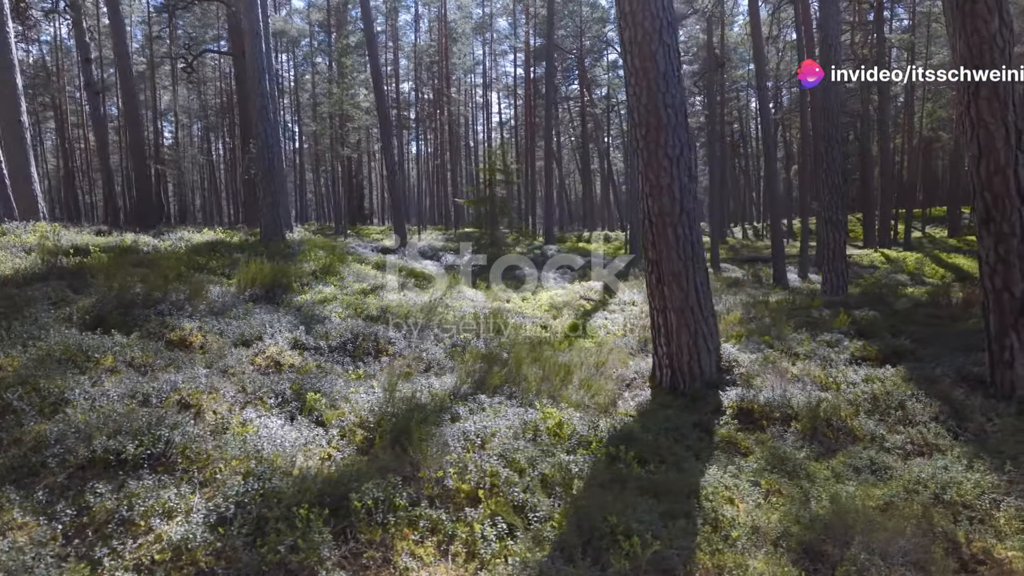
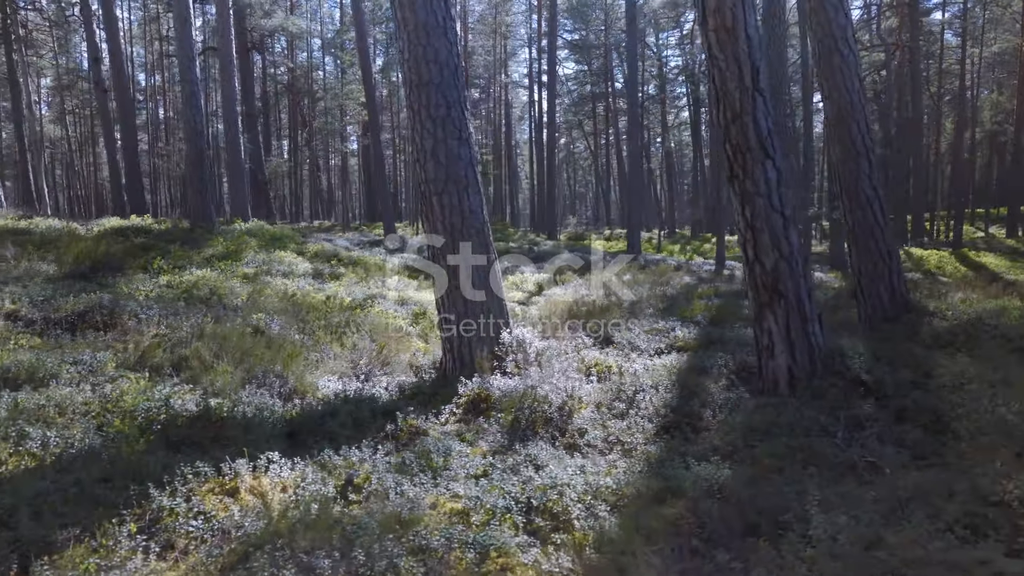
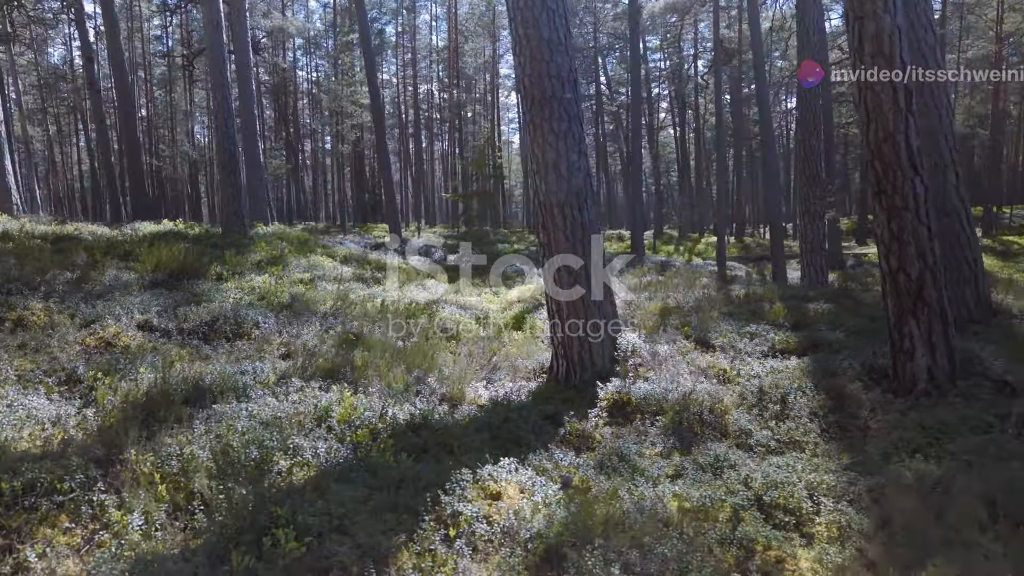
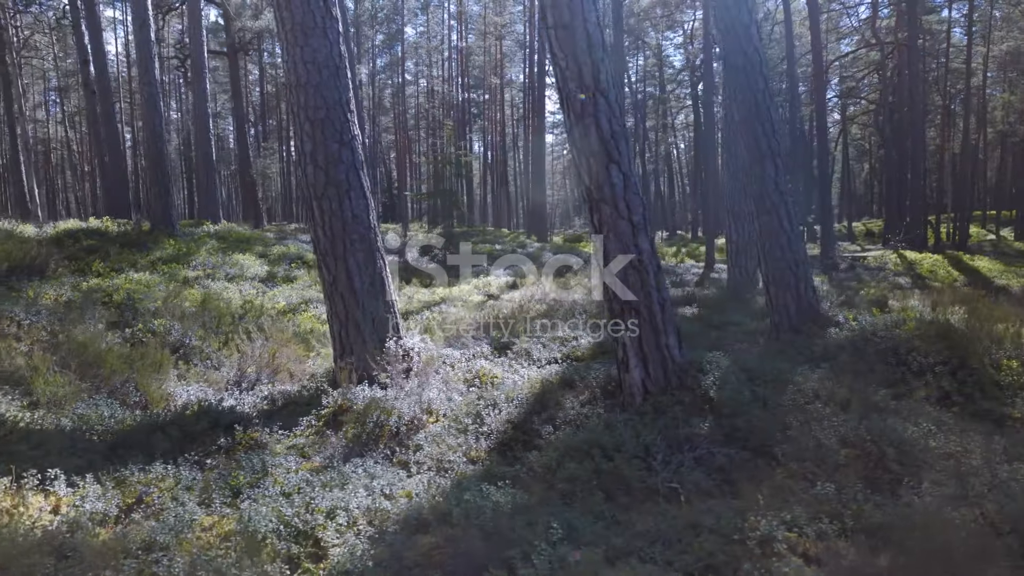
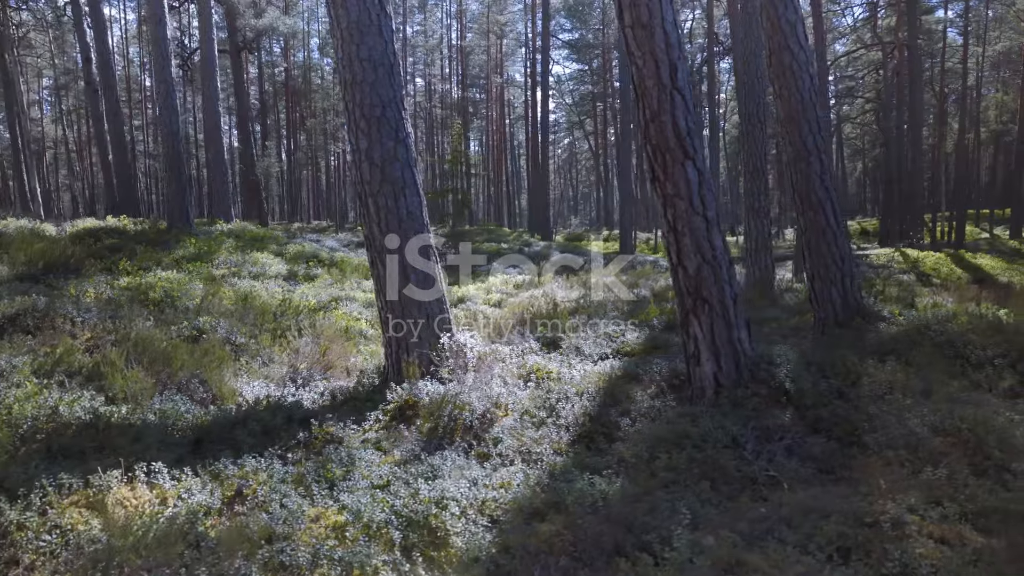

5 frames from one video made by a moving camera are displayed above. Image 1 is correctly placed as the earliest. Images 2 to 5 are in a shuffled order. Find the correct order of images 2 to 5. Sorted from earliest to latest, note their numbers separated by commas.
3, 2, 5, 4
